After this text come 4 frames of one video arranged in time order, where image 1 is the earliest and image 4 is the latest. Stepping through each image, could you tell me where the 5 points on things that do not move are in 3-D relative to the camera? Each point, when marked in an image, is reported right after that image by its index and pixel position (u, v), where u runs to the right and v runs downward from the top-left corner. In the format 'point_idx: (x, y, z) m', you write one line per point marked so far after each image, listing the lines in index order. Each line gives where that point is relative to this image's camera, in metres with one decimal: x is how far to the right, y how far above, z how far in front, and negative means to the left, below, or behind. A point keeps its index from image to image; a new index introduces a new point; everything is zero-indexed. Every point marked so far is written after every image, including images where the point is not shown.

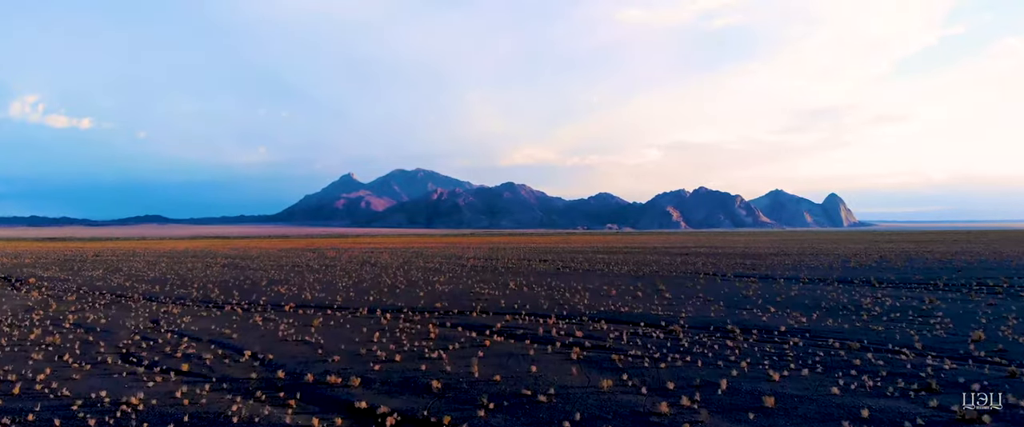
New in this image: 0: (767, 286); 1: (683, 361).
0: (+7.7, -2.2, +18.2) m
1: (+2.2, -1.9, +7.7) m
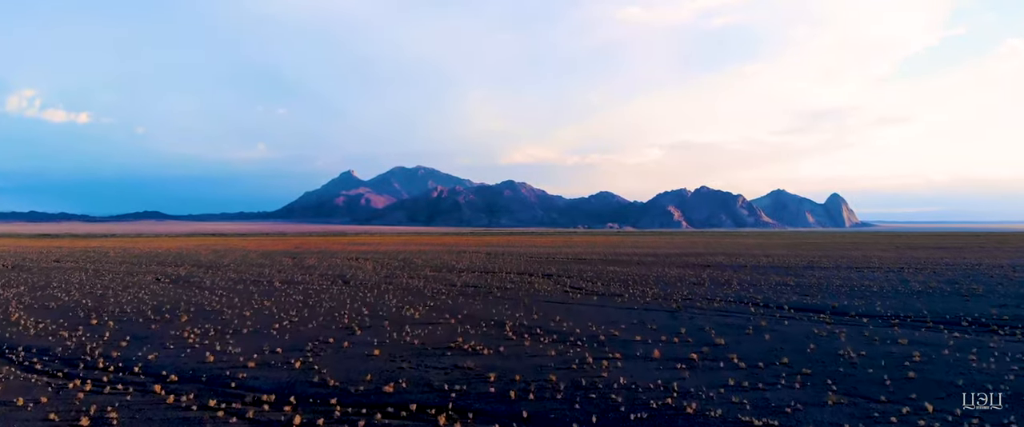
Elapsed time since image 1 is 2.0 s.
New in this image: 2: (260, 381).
0: (+7.7, -2.7, +13.3) m
1: (+2.1, -2.4, +2.7) m
2: (-3.9, -2.6, +9.4) m
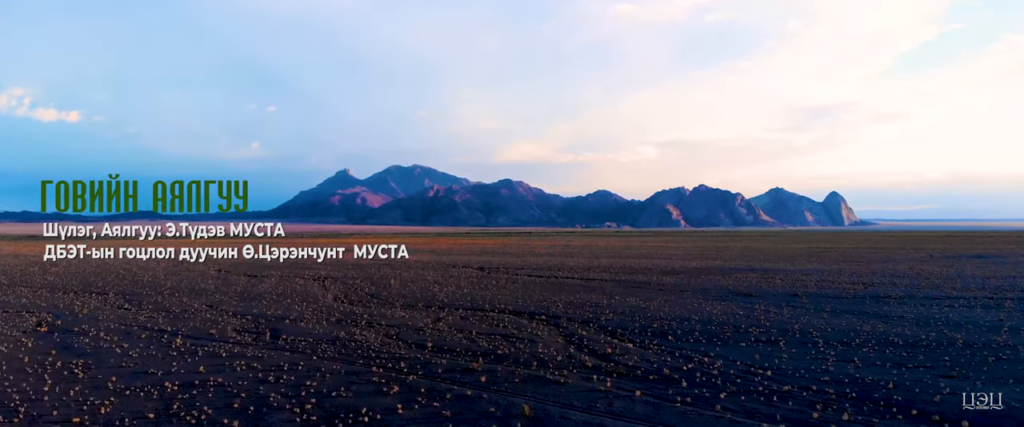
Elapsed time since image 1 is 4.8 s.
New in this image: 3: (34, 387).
0: (+7.5, -3.6, +6.0) m
1: (+2.0, -3.3, -4.6) m
2: (-4.1, -3.6, +2.0) m
3: (-11.0, -4.0, +14.0) m
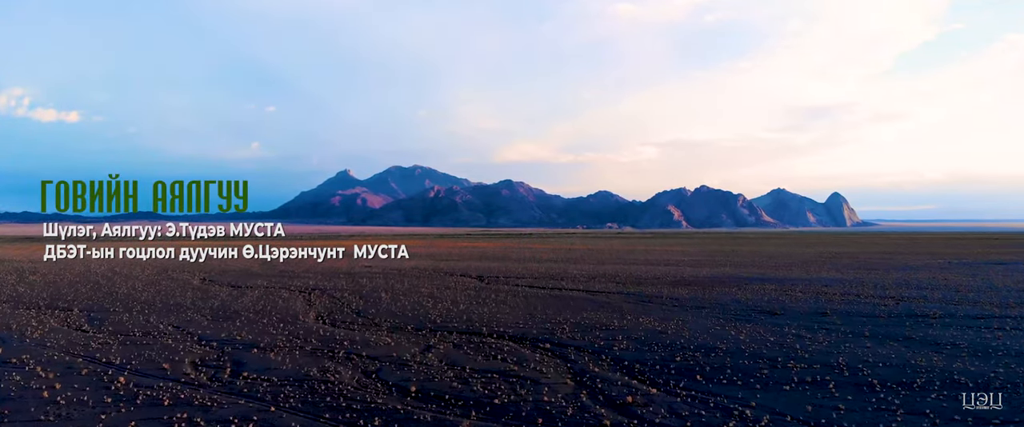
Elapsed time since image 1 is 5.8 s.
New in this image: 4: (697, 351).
0: (+7.5, -4.1, +3.2) m
1: (+2.0, -3.8, -7.4) m
2: (-4.1, -4.0, -0.7) m
3: (-11.1, -4.4, +11.2) m
4: (+5.8, -4.4, +18.9) m
